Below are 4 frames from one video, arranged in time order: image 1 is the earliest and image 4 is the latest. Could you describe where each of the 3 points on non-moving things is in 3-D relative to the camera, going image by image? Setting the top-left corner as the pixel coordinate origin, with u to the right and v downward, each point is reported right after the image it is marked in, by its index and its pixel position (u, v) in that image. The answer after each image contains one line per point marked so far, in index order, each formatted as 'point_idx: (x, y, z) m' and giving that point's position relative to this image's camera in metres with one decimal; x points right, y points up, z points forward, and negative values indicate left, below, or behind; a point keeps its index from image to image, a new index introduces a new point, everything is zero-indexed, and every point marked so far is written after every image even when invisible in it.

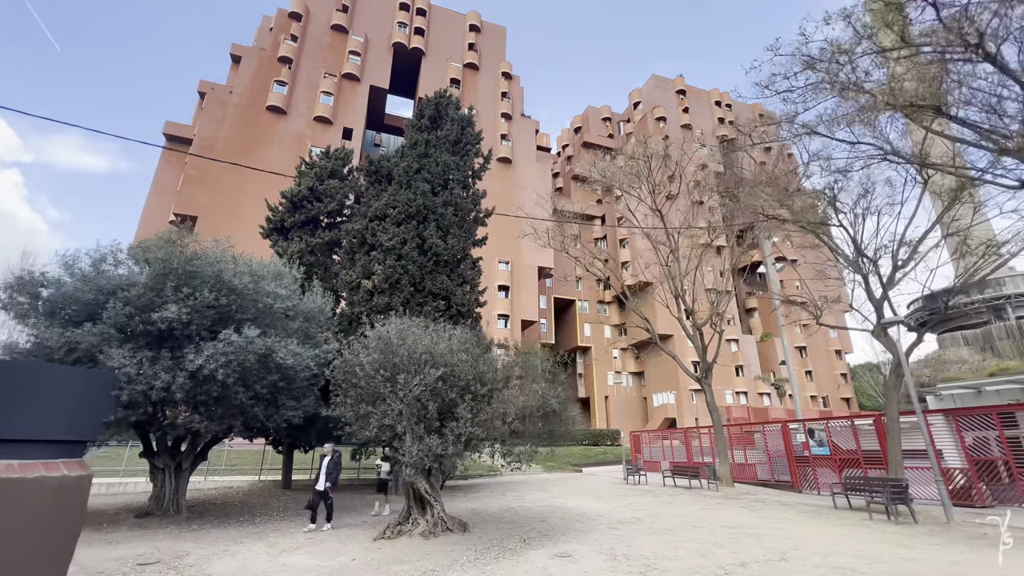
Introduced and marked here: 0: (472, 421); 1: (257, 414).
0: (-0.6, -2.1, +7.0) m
1: (-5.3, -2.6, +9.4) m
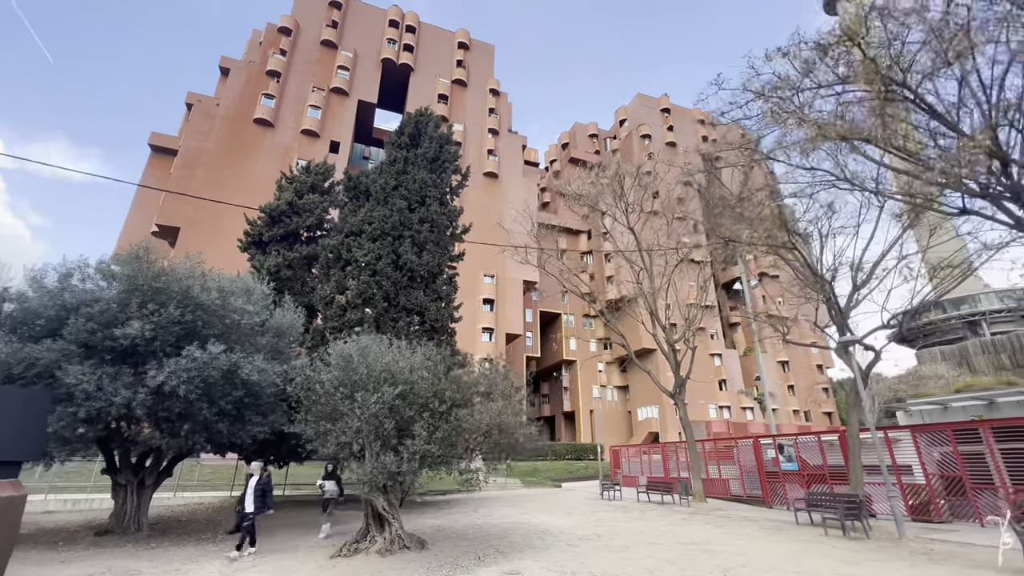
0: (-1.3, -2.4, +7.1) m
1: (-6.1, -3.0, +9.4) m
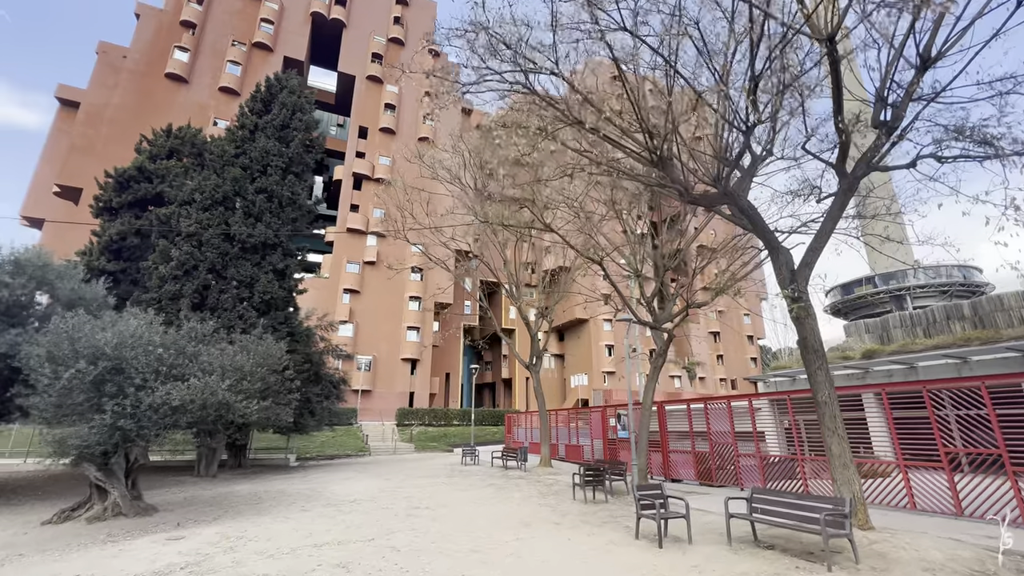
0: (-6.2, -2.0, +7.3) m
1: (-11.1, -2.4, +9.4) m
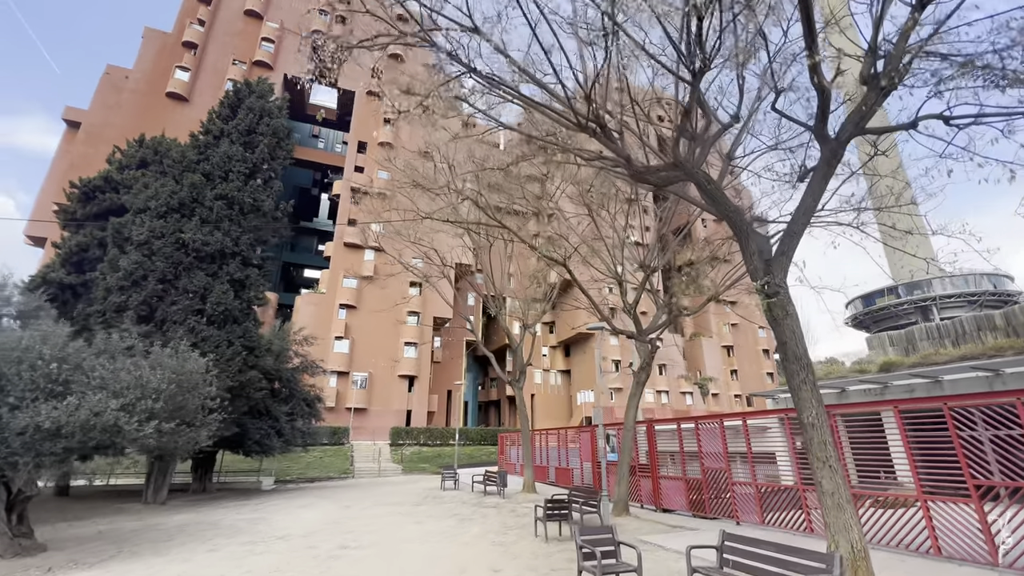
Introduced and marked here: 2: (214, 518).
0: (-7.2, -2.1, +6.3) m
1: (-12.0, -2.6, +8.6) m
2: (-6.7, -5.3, +10.4) m
